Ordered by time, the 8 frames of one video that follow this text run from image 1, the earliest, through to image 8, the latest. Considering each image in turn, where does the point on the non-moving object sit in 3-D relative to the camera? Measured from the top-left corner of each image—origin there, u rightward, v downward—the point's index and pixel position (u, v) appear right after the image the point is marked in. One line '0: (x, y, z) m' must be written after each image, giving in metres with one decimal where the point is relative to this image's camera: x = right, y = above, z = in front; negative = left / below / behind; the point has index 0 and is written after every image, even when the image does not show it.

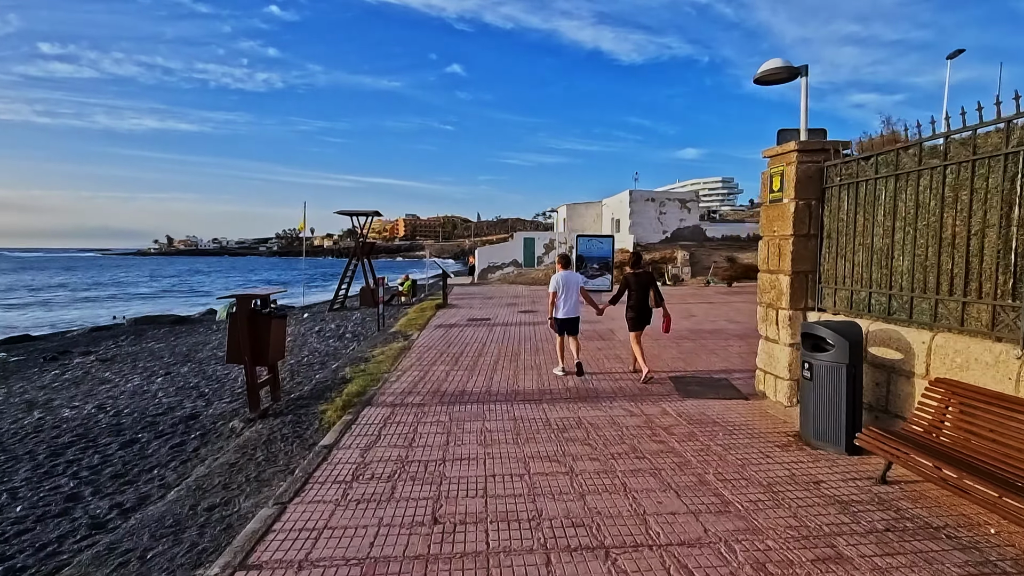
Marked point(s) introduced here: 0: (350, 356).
0: (-3.8, -1.6, +11.6) m
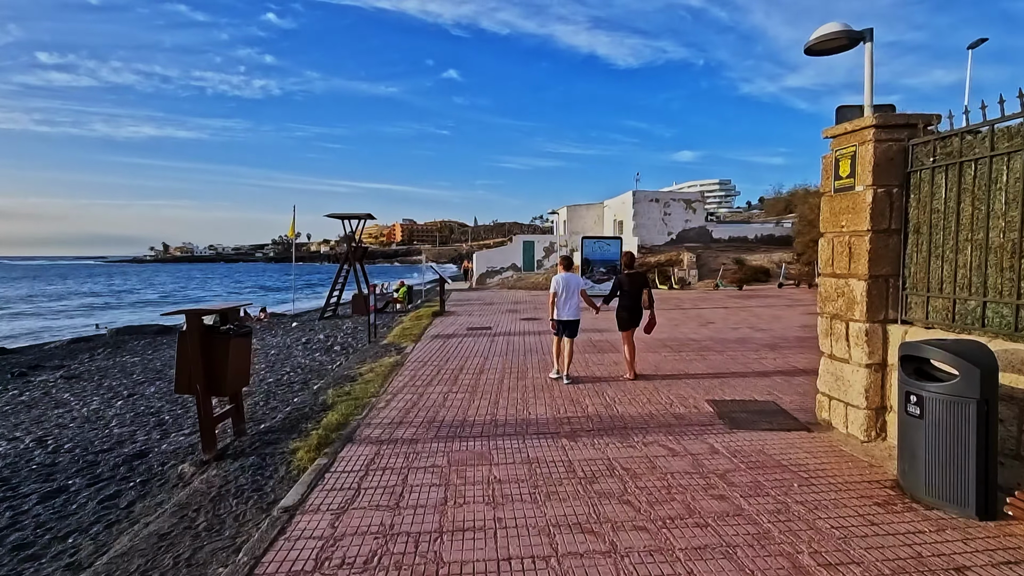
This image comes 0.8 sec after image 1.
0: (-3.7, -1.8, +10.3) m
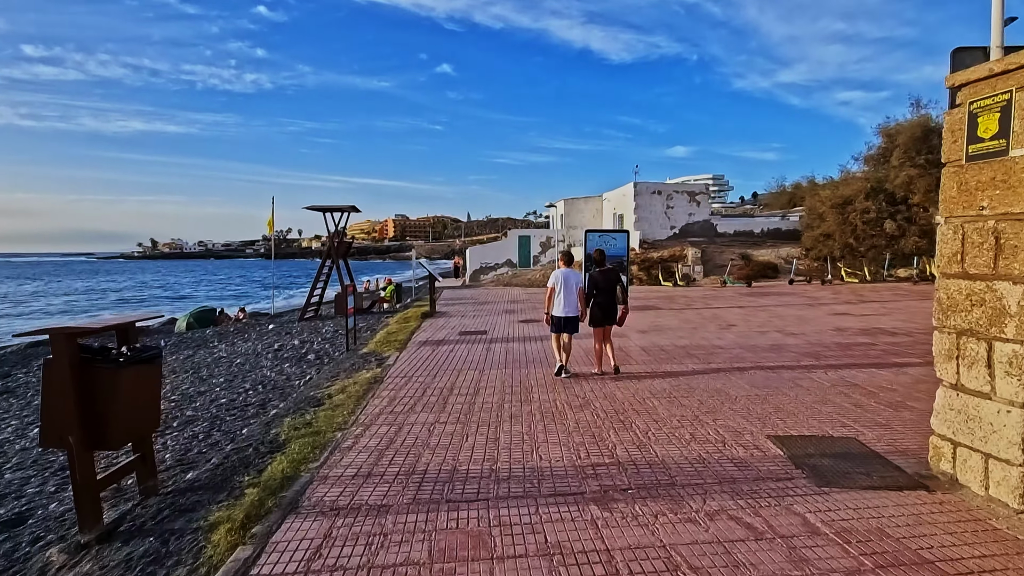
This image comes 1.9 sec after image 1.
0: (-3.7, -1.8, +8.6) m
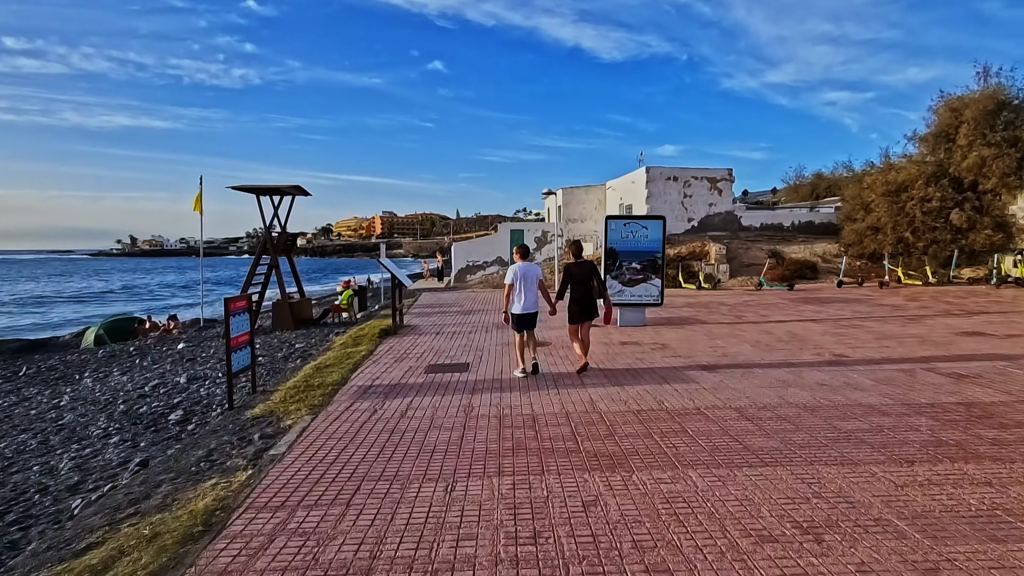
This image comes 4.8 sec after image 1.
0: (-3.7, -2.1, +3.7) m
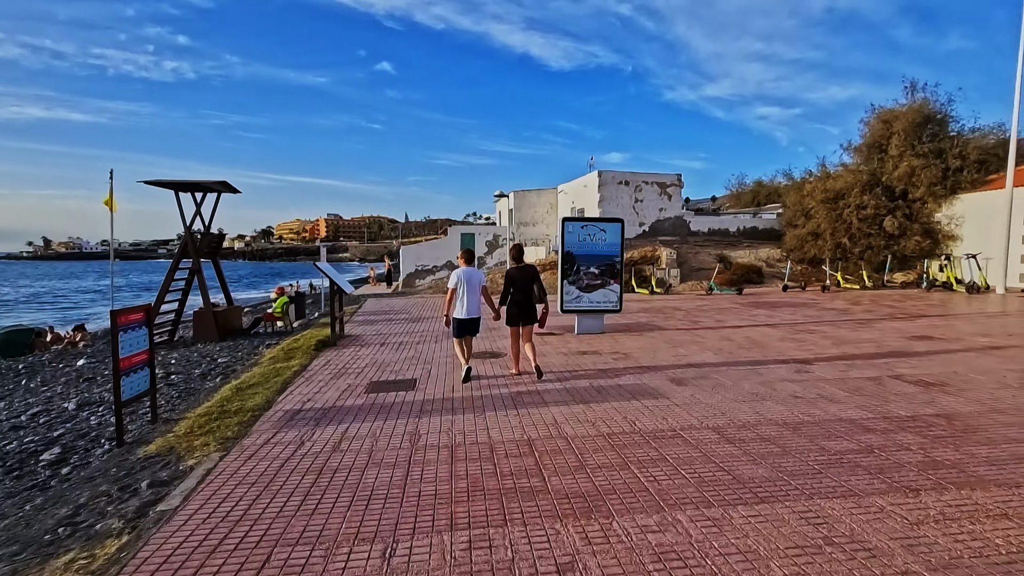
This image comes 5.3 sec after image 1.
0: (-3.9, -2.1, +2.5) m
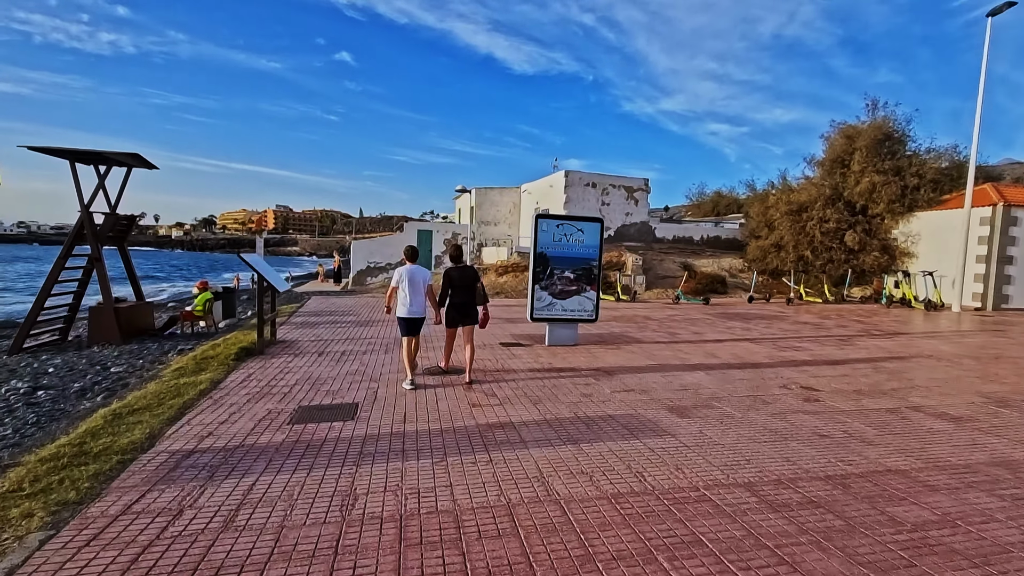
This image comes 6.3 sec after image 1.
0: (-3.8, -2.1, +0.6) m
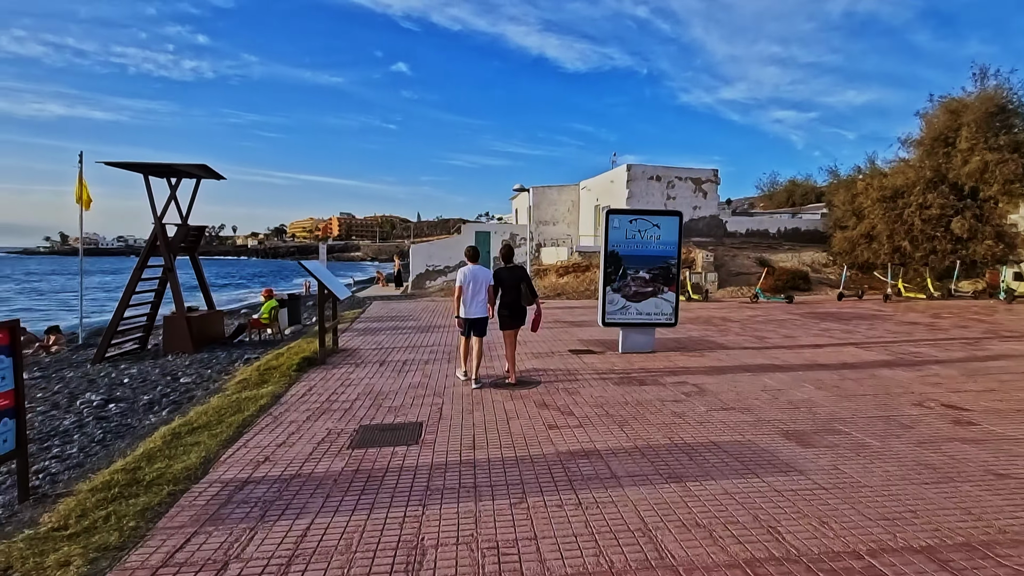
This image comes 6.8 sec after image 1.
0: (-3.5, -2.2, +0.2) m
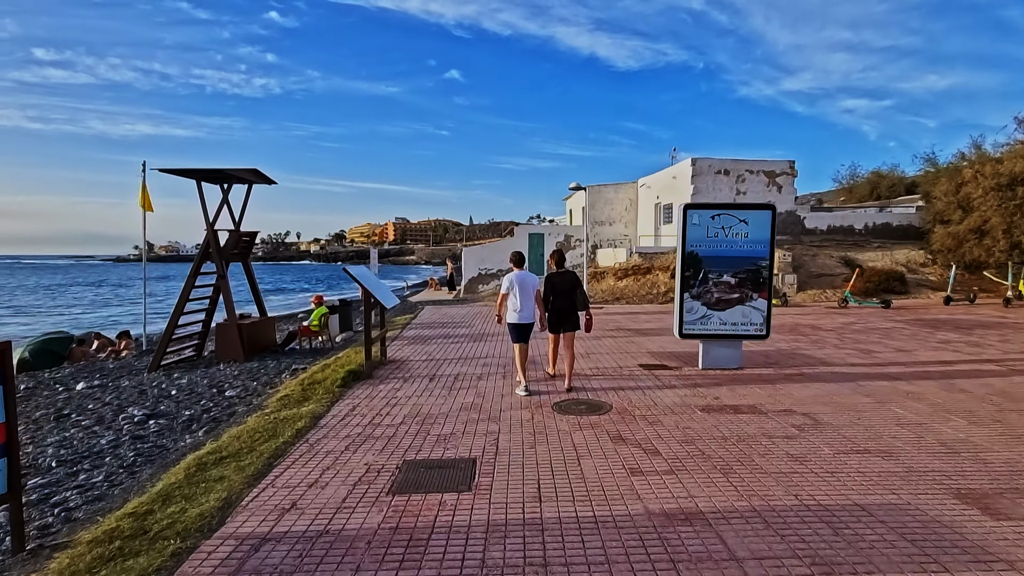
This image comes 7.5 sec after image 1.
0: (-3.4, -2.3, -0.5) m
